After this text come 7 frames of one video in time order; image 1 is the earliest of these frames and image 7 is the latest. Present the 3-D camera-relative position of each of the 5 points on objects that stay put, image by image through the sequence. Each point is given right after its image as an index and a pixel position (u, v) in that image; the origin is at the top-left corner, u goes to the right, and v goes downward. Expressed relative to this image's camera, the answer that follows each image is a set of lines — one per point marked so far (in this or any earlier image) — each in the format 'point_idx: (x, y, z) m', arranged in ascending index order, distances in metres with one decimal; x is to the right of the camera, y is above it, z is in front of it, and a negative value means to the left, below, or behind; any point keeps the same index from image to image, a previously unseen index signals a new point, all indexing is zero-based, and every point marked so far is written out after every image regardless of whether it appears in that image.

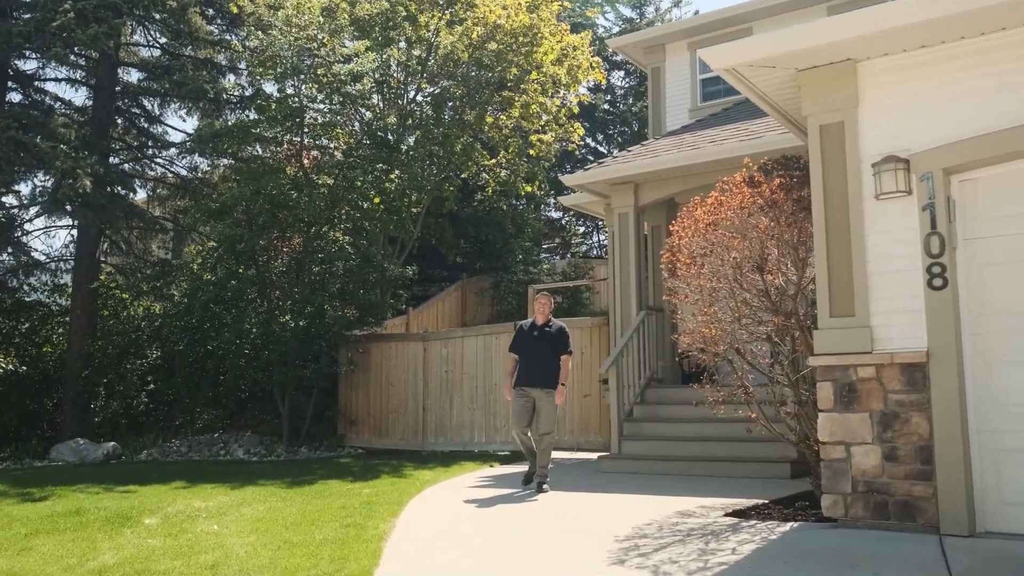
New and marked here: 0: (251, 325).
0: (-3.6, -0.5, +12.5) m
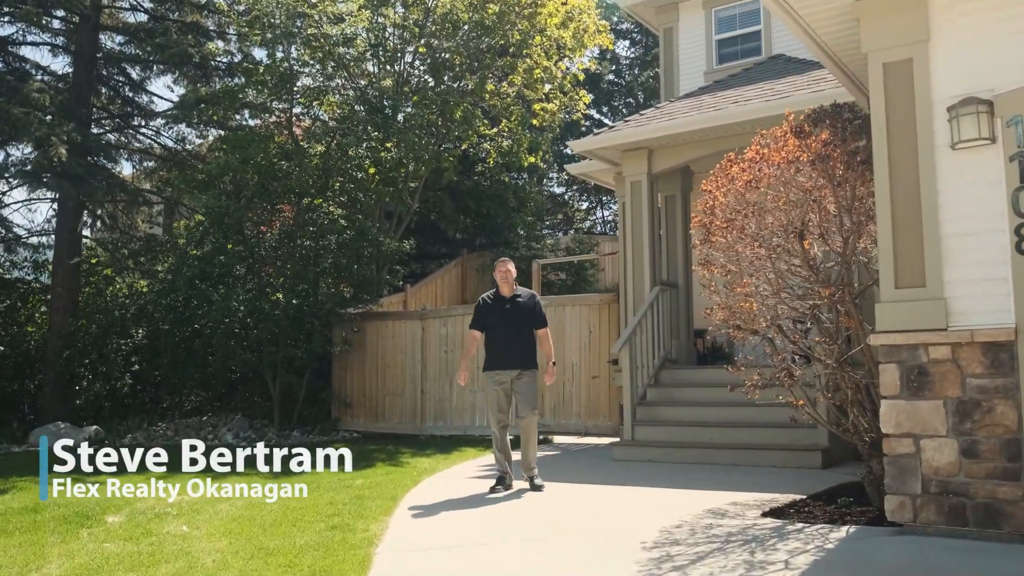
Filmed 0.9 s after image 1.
0: (-3.6, -0.2, +11.8) m
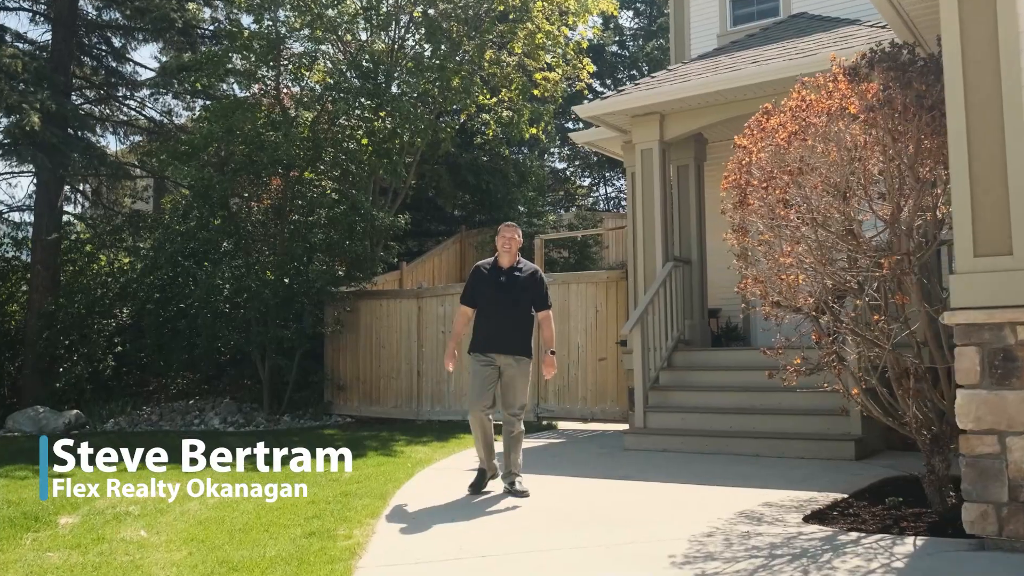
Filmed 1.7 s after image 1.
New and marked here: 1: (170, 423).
0: (-3.6, +0.1, +11.2) m
1: (-4.6, -1.8, +12.2) m
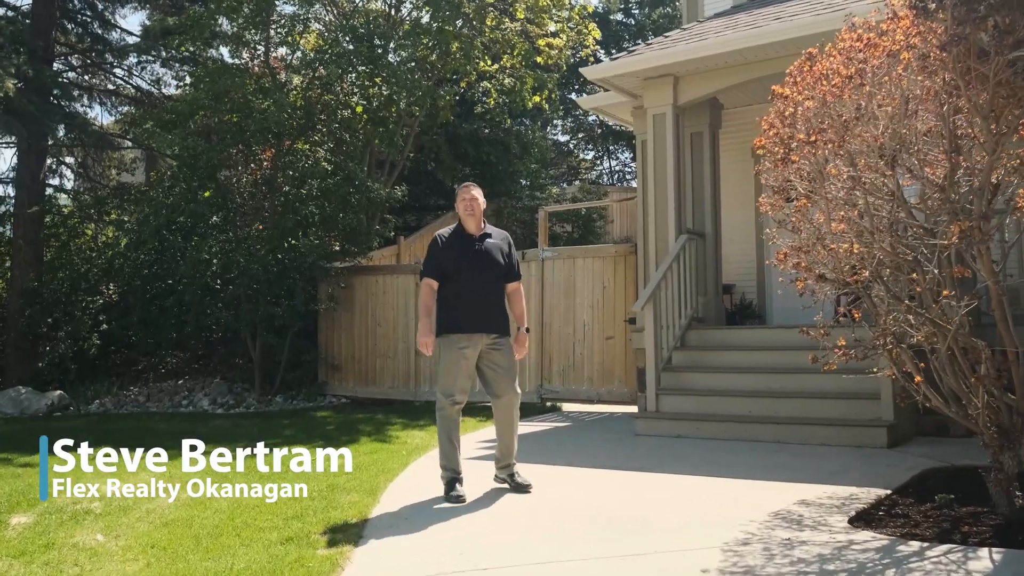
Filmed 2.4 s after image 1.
0: (-3.6, +0.4, +10.7) m
1: (-4.5, -1.5, +11.7) m
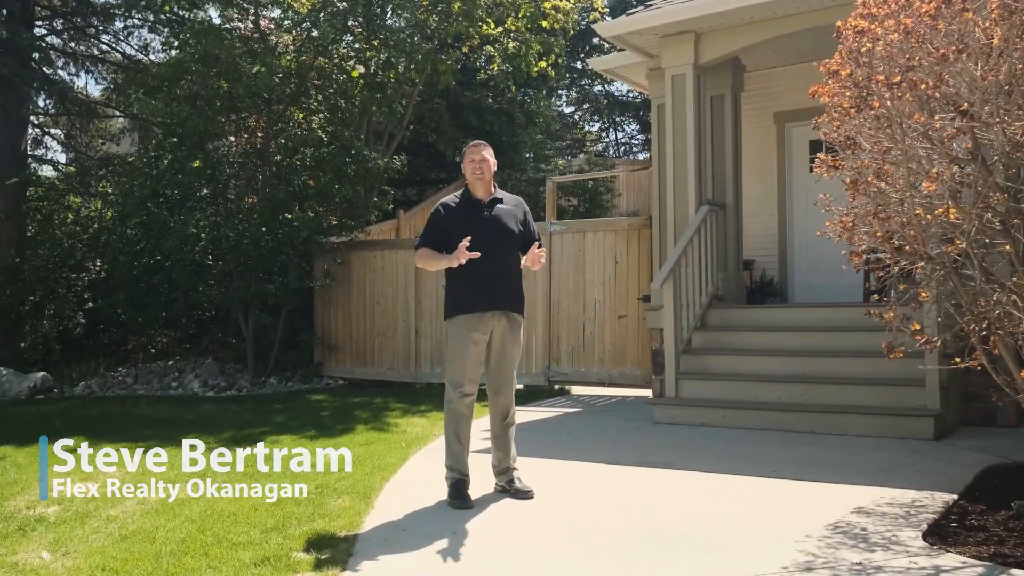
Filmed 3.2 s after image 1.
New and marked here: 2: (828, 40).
0: (-3.5, +0.6, +10.1) m
1: (-4.5, -1.2, +11.1) m
2: (+2.8, +2.2, +8.2) m
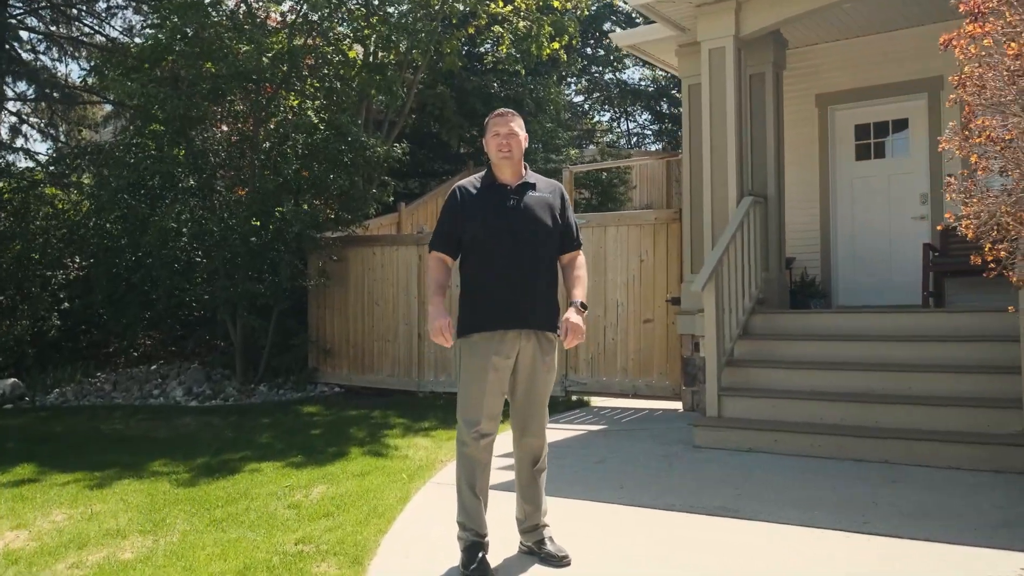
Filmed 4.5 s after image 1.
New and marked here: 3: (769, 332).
0: (-3.4, +0.6, +9.2) m
1: (-4.4, -1.2, +10.2) m
2: (+3.0, +2.2, +7.3) m
3: (+1.8, -0.3, +6.4) m
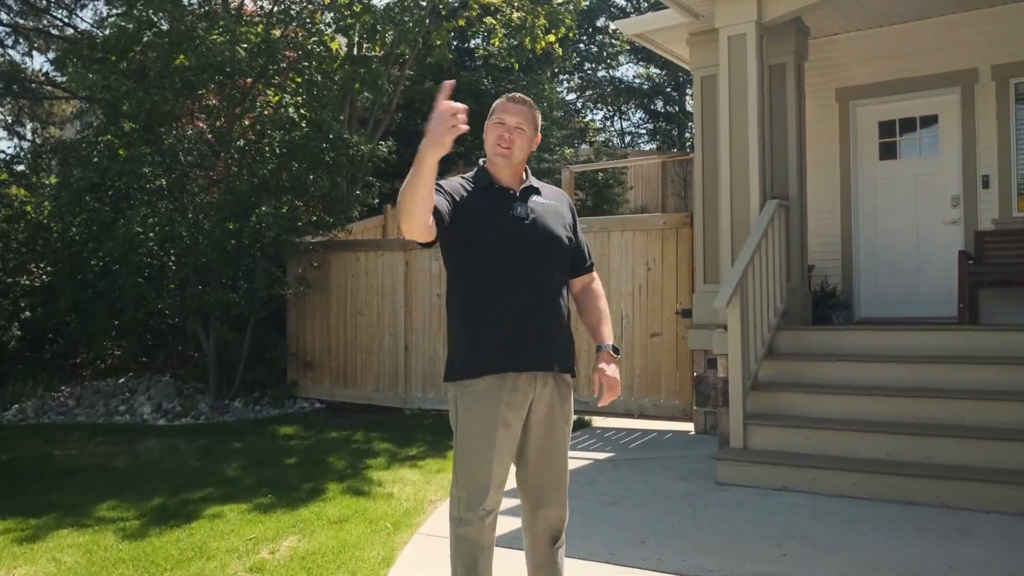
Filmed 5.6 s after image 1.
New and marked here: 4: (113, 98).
0: (-3.4, +0.6, +8.4) m
1: (-4.4, -1.3, +9.5) m
2: (+2.9, +2.1, +6.6) m
3: (+1.8, -0.4, +5.8) m
4: (-3.7, +1.8, +8.6) m
